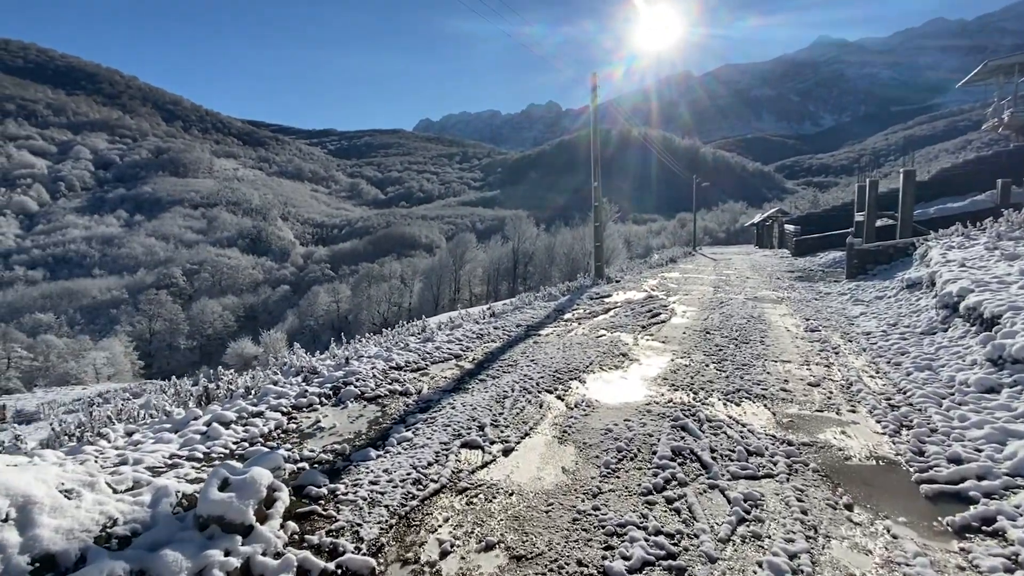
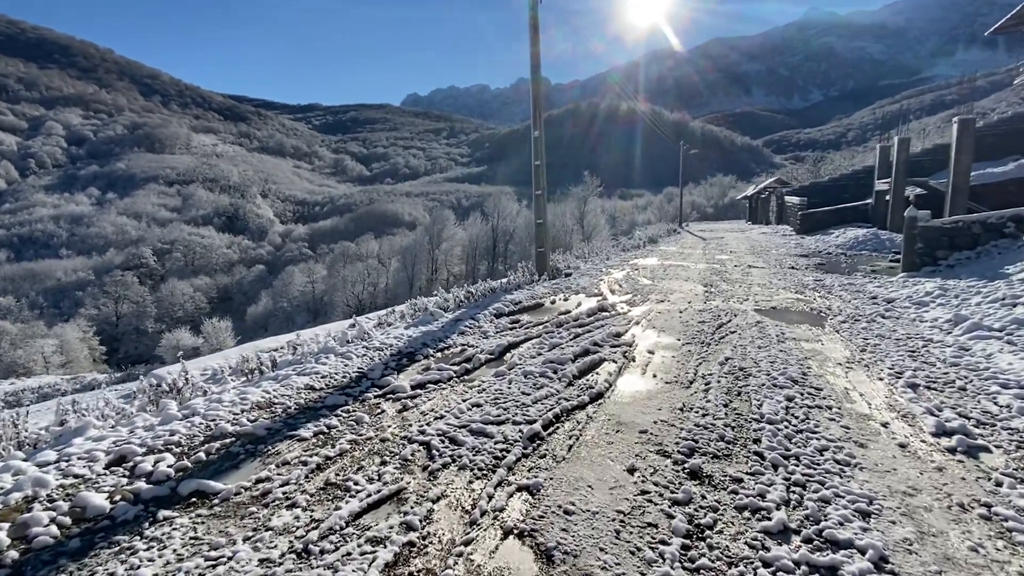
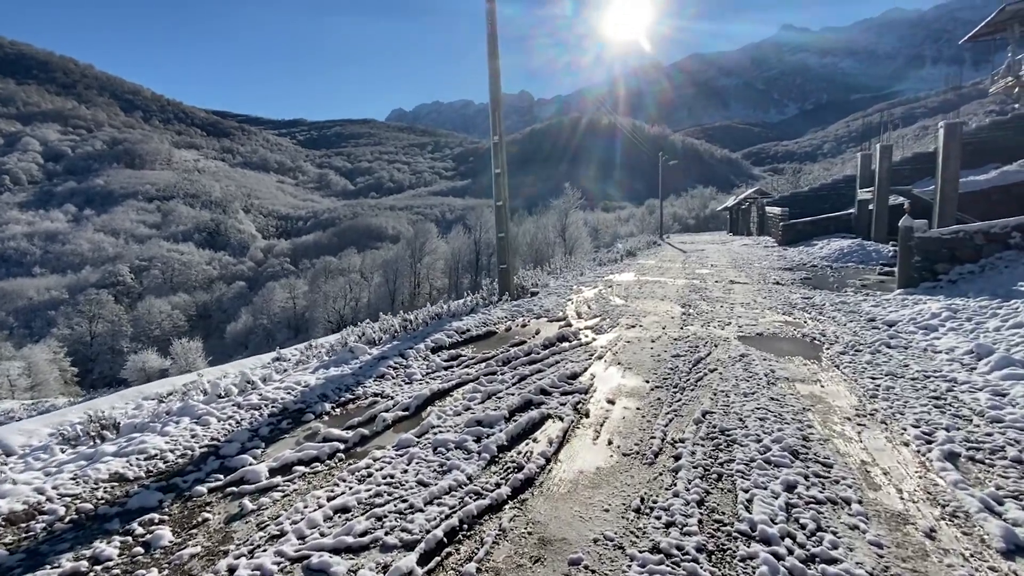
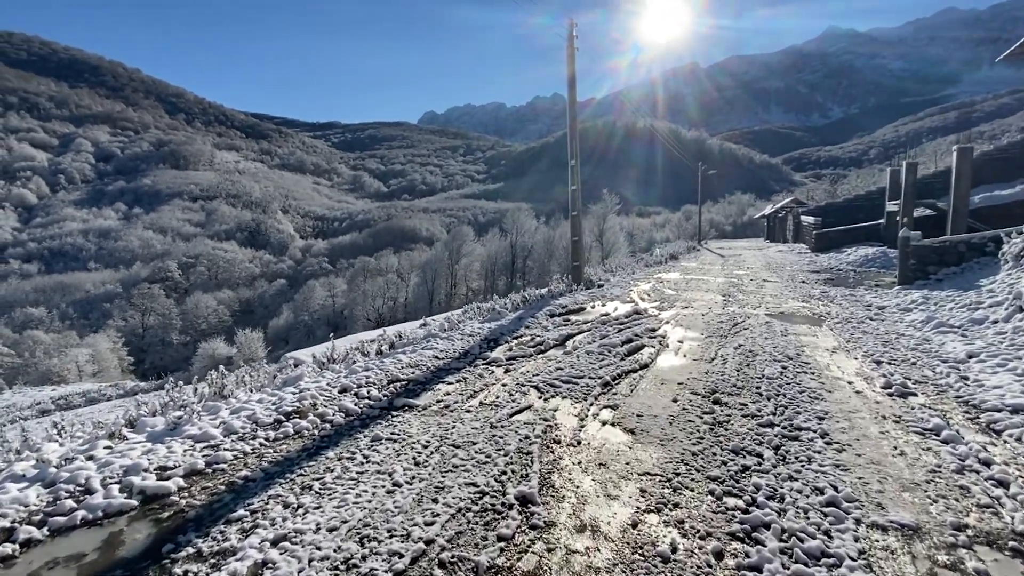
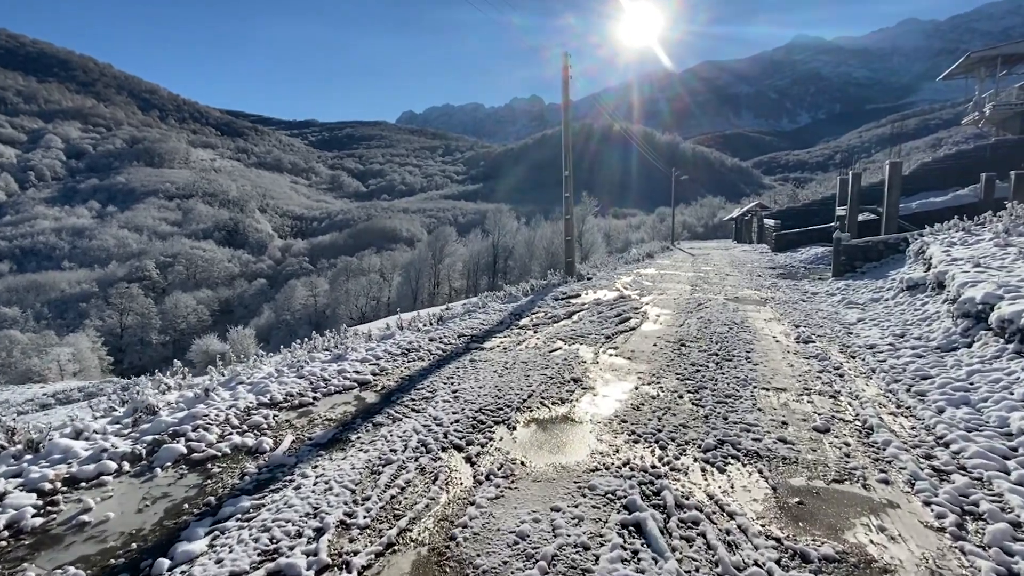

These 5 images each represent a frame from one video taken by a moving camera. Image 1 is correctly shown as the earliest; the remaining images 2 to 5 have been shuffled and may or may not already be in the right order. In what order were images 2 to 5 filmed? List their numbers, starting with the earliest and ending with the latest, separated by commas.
5, 4, 2, 3
